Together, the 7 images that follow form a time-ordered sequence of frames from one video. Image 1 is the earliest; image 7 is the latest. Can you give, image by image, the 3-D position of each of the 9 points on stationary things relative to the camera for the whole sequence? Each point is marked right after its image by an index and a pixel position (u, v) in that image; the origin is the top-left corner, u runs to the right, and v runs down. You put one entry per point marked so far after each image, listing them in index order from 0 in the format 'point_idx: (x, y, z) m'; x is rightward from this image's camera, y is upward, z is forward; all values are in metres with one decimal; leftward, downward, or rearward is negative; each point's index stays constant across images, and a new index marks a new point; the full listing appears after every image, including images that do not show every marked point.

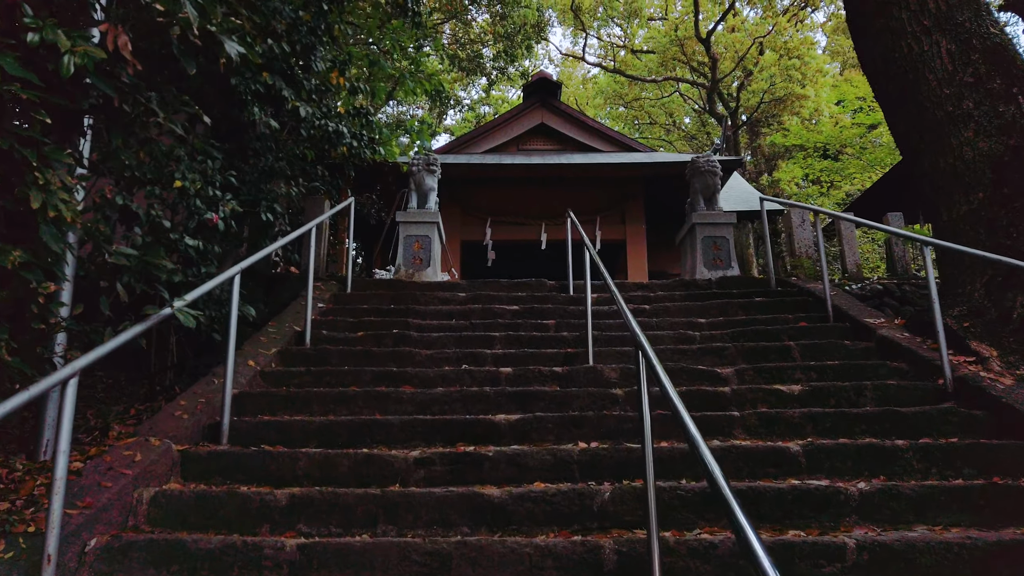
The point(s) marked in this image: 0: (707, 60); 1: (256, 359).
0: (+5.1, +5.9, +19.6) m
1: (-1.5, -0.4, +4.4) m
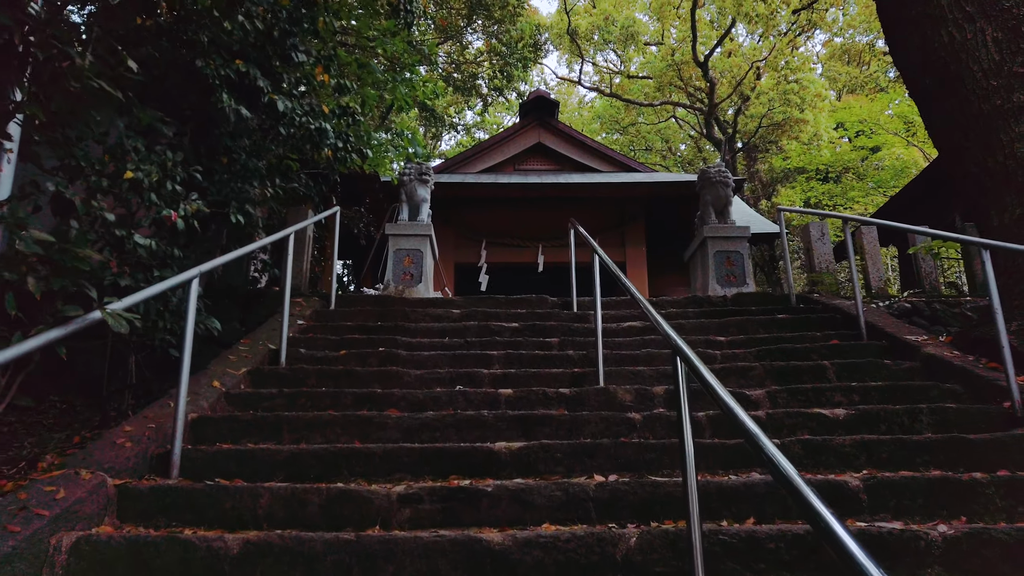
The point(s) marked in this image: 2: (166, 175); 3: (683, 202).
0: (+5.0, +5.3, +19.4) m
1: (-1.5, -0.5, +3.9) m
2: (-1.7, +0.6, +3.6) m
3: (+2.5, +1.3, +11.0) m
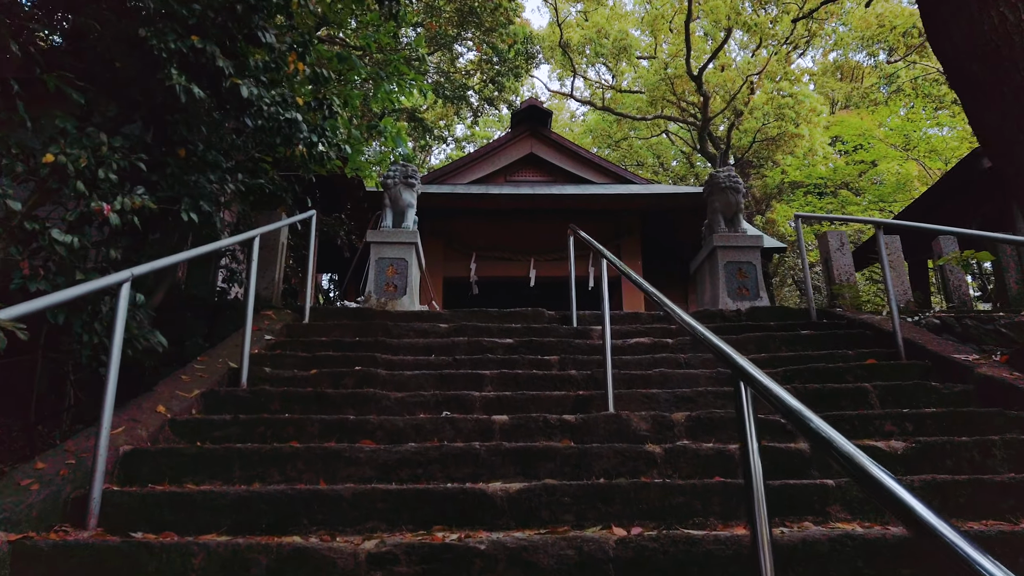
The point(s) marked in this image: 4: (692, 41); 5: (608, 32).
0: (+4.8, +4.8, +19.0) m
1: (-1.5, -0.5, +3.3) m
2: (-1.7, +0.5, +3.1) m
3: (+2.4, +1.0, +10.5) m
4: (+4.5, +6.1, +18.5) m
5: (+2.4, +6.3, +18.4) m
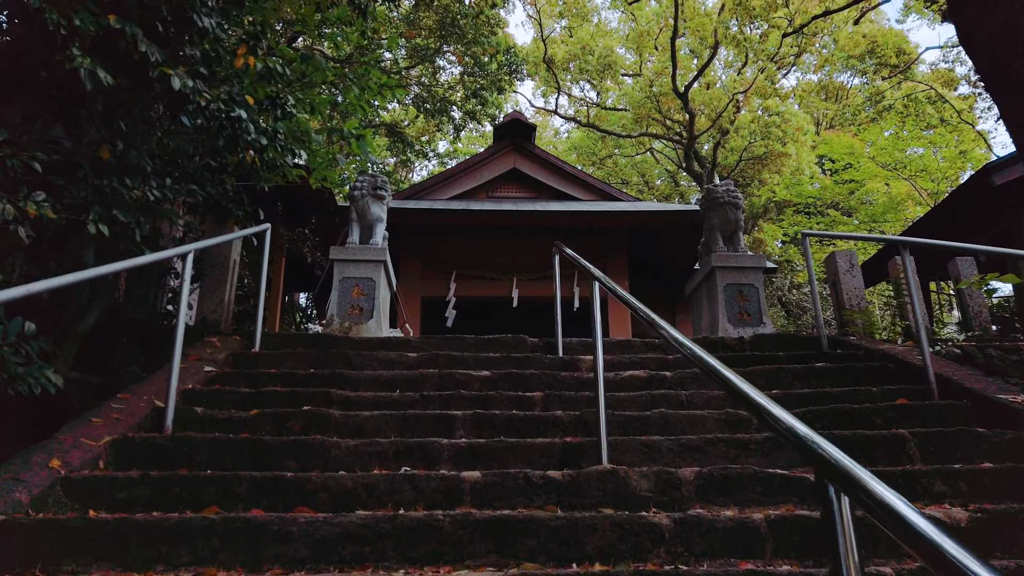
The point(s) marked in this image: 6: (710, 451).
0: (+4.4, +4.3, +18.7) m
1: (-1.6, -0.6, +2.7) m
2: (-1.8, +0.4, +2.5) m
3: (+2.2, +0.7, +10.0) m
4: (+4.1, +5.6, +18.2) m
5: (+2.0, +5.8, +18.1) m
6: (+0.8, -0.7, +3.0) m
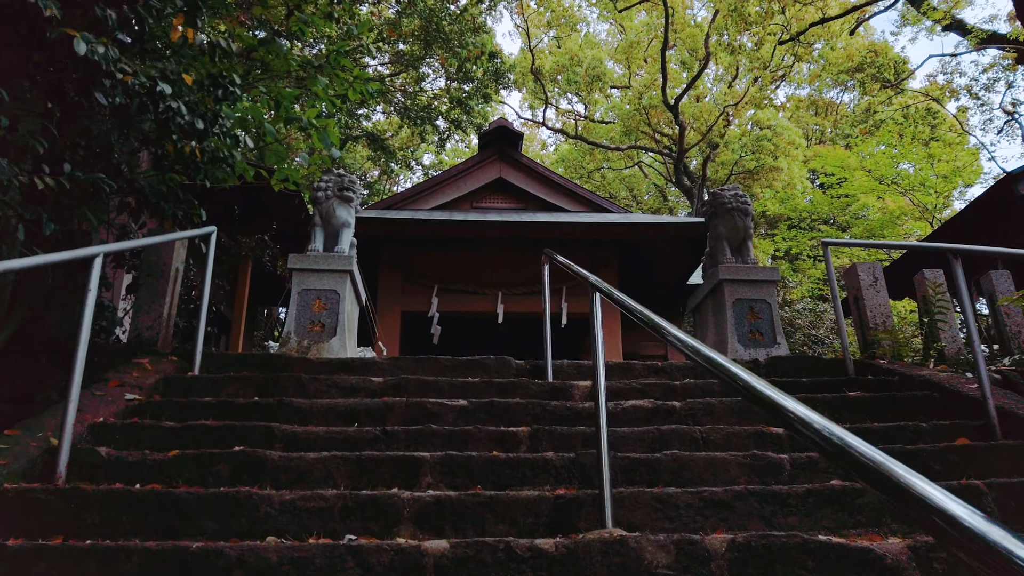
0: (+4.0, +3.9, +18.2) m
1: (-1.7, -0.6, +2.0) m
2: (-1.9, +0.4, +1.9) m
3: (+2.0, +0.5, +9.5) m
4: (+3.8, +5.2, +17.8) m
5: (+1.6, +5.5, +17.6) m
6: (+0.7, -0.7, +2.4) m
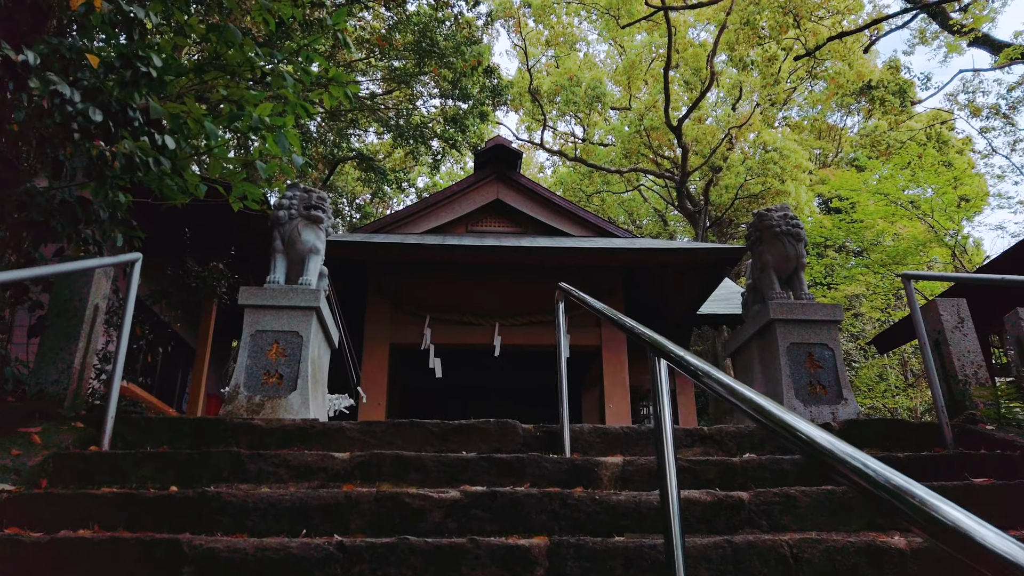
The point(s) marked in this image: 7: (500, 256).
0: (+4.0, +3.2, +17.5) m
1: (-1.7, -0.8, +1.1) m
2: (-1.8, +0.3, +1.0) m
3: (+2.0, +0.2, +8.6) m
4: (+3.7, +4.6, +17.1) m
5: (+1.6, +4.8, +16.9) m
6: (+0.8, -0.8, +1.5) m
7: (-0.1, +0.4, +7.9) m
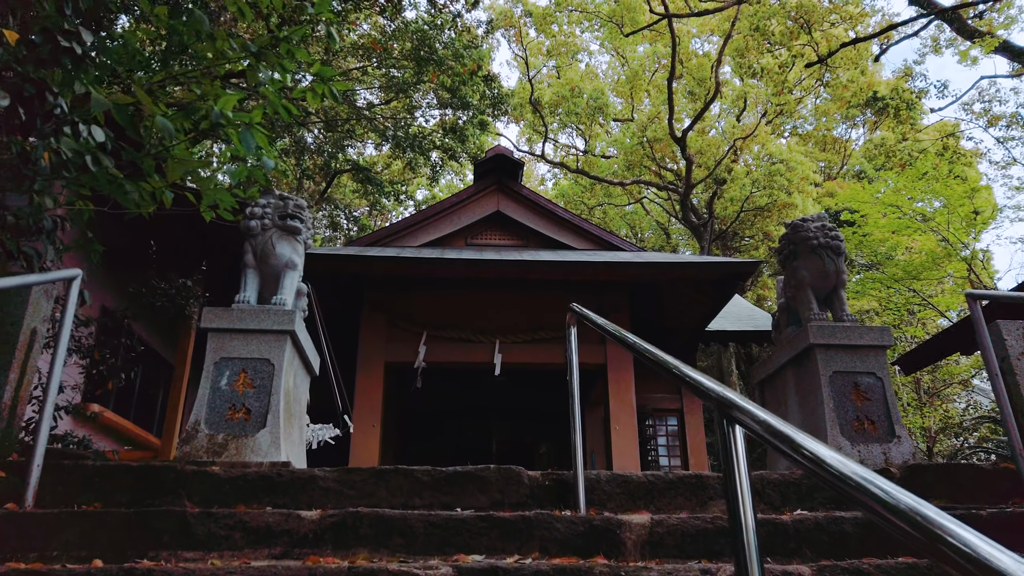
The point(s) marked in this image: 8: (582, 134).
0: (+4.0, +2.9, +17.1) m
1: (-1.6, -0.8, +0.6) m
2: (-1.8, +0.3, +0.5) m
3: (+2.0, 0.0, +8.1) m
4: (+3.7, +4.3, +16.7) m
5: (+1.6, +4.5, +16.5) m
6: (+0.8, -0.9, +1.0) m
7: (-0.1, +0.2, +7.4) m
8: (+1.8, +3.8, +17.7) m
